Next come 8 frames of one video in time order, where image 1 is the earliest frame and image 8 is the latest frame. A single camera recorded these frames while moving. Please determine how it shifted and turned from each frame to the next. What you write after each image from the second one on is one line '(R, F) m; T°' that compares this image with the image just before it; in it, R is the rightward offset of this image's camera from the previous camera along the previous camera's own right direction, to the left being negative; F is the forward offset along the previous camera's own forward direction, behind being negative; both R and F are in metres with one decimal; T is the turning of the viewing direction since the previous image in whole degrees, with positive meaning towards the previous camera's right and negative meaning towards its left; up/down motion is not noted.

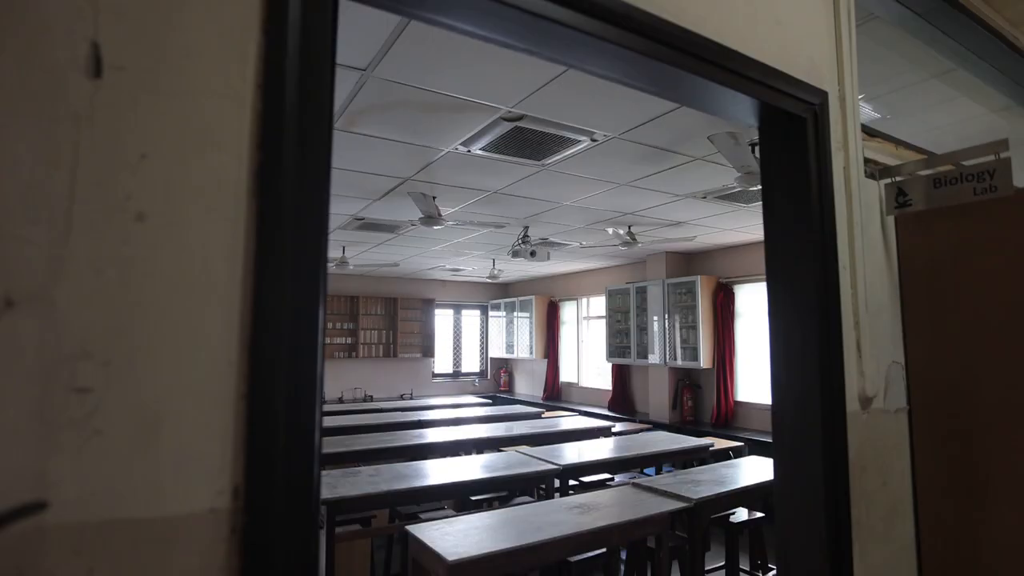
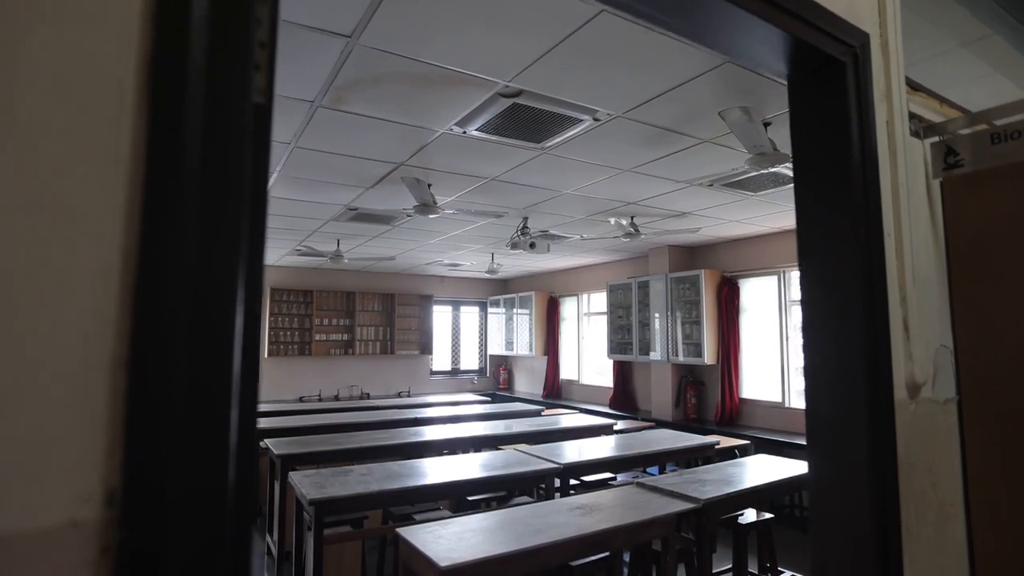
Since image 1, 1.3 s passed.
(0.0, +0.2) m; 0°
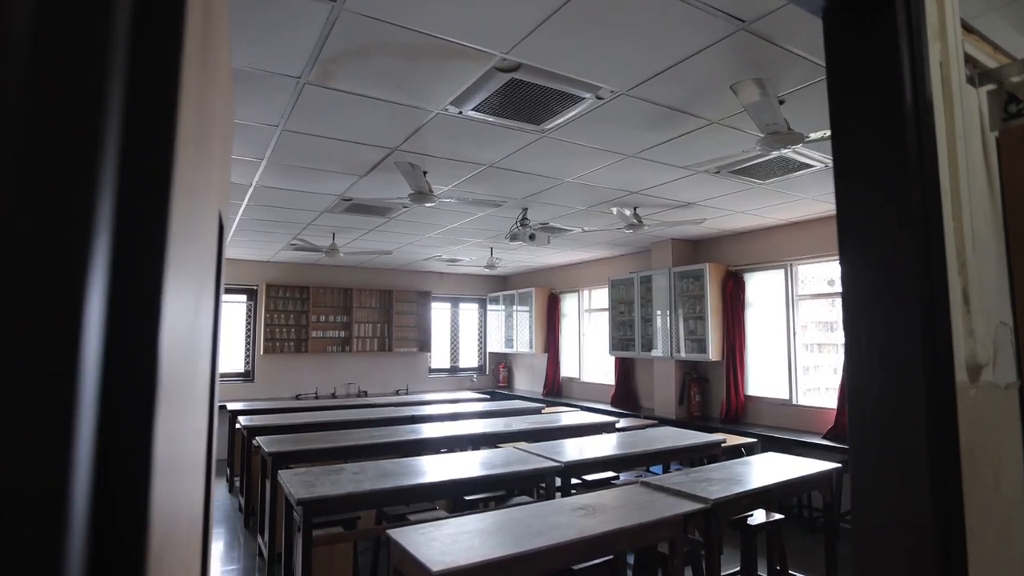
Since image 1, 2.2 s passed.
(0.0, +0.1) m; 0°
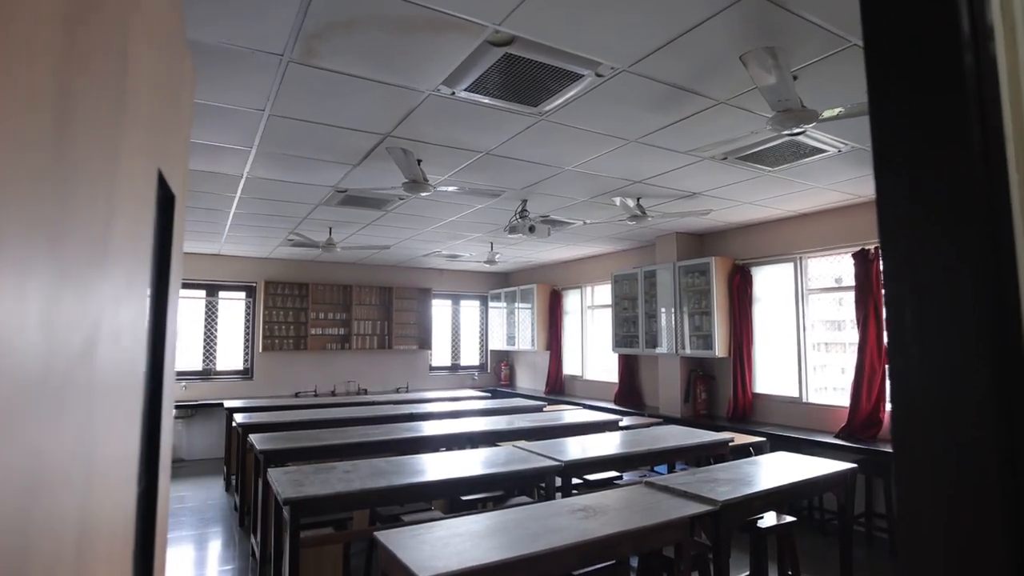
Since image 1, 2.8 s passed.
(0.0, +0.1) m; 0°
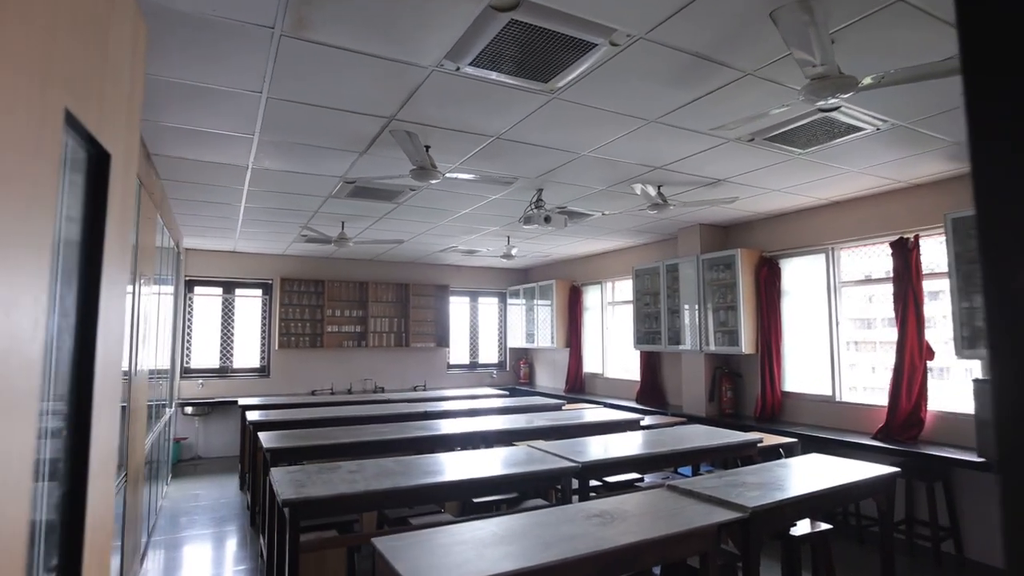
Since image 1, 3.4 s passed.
(0.0, +0.2) m; -2°
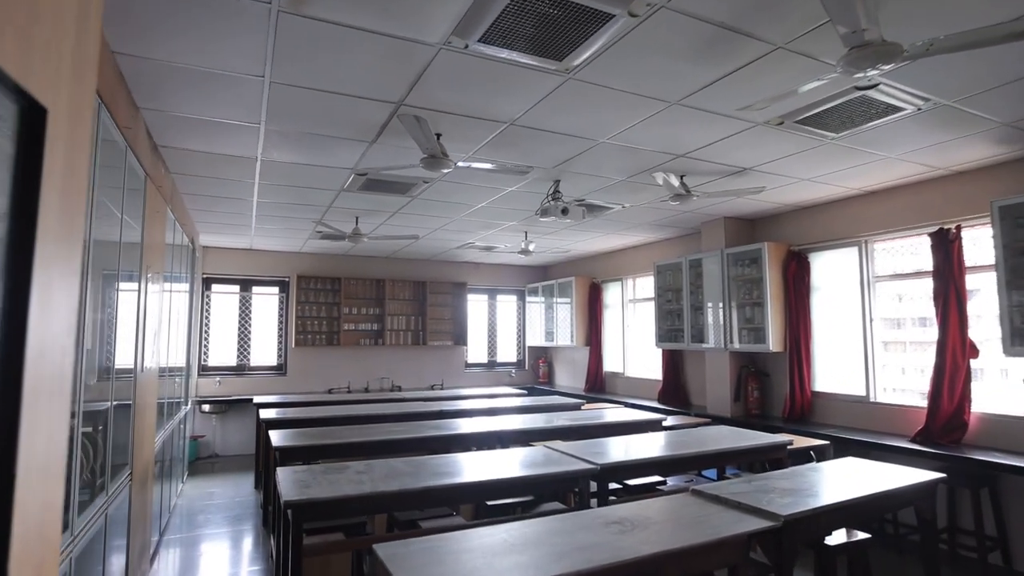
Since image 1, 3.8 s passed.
(0.0, +0.2) m; -2°
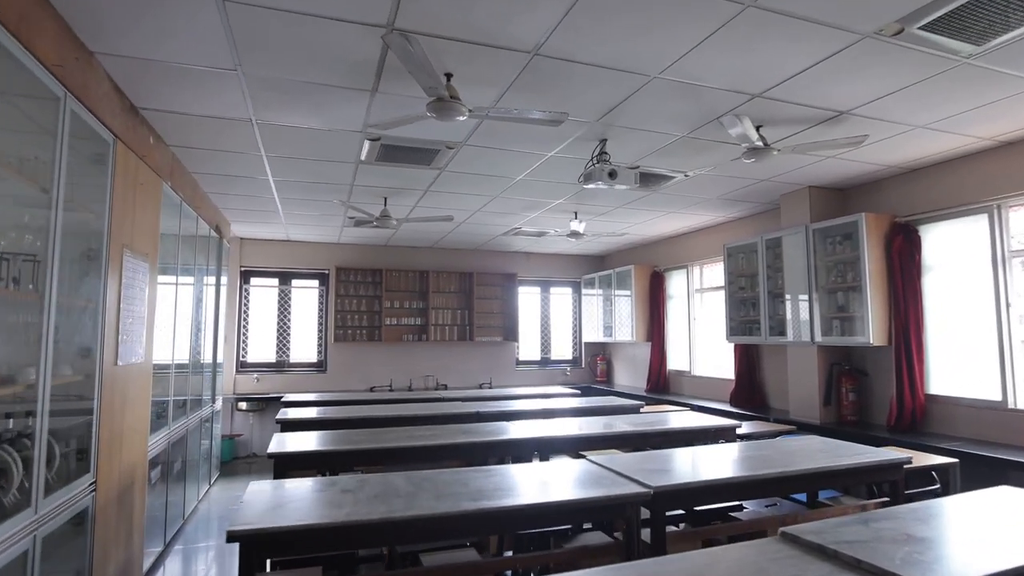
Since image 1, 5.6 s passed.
(+0.2, +0.7) m; -6°
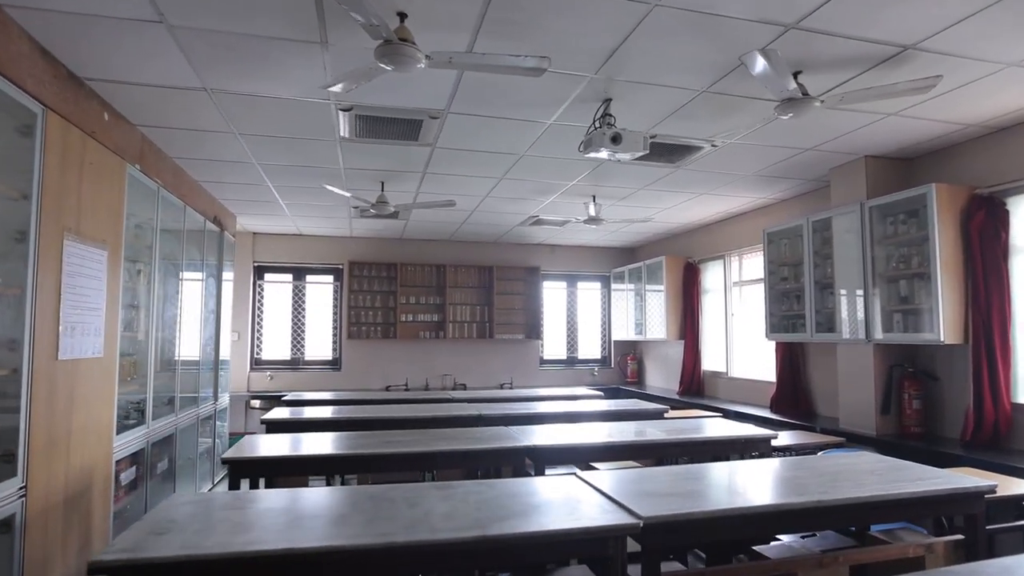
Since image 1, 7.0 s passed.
(+0.3, +0.5) m; -5°
